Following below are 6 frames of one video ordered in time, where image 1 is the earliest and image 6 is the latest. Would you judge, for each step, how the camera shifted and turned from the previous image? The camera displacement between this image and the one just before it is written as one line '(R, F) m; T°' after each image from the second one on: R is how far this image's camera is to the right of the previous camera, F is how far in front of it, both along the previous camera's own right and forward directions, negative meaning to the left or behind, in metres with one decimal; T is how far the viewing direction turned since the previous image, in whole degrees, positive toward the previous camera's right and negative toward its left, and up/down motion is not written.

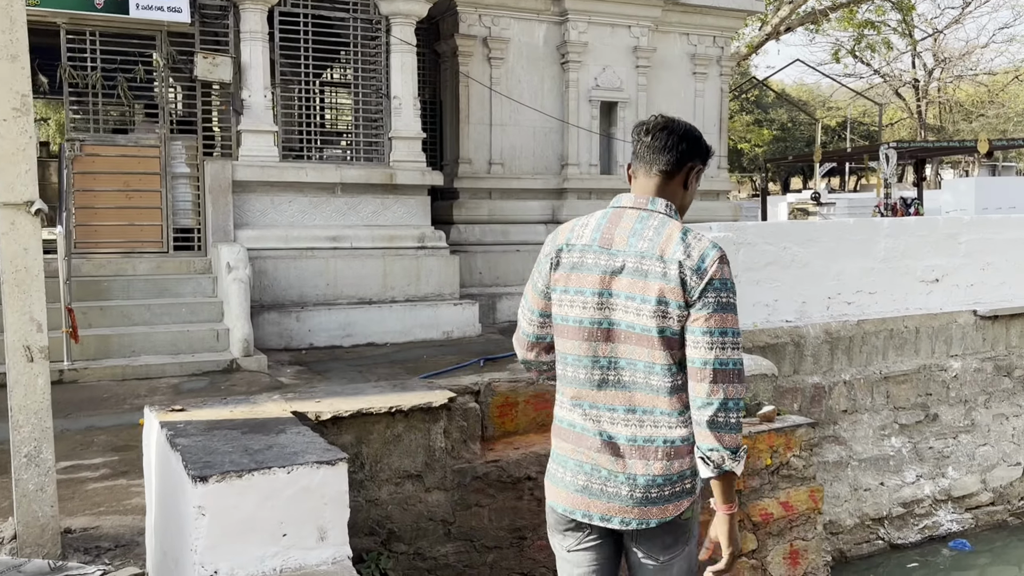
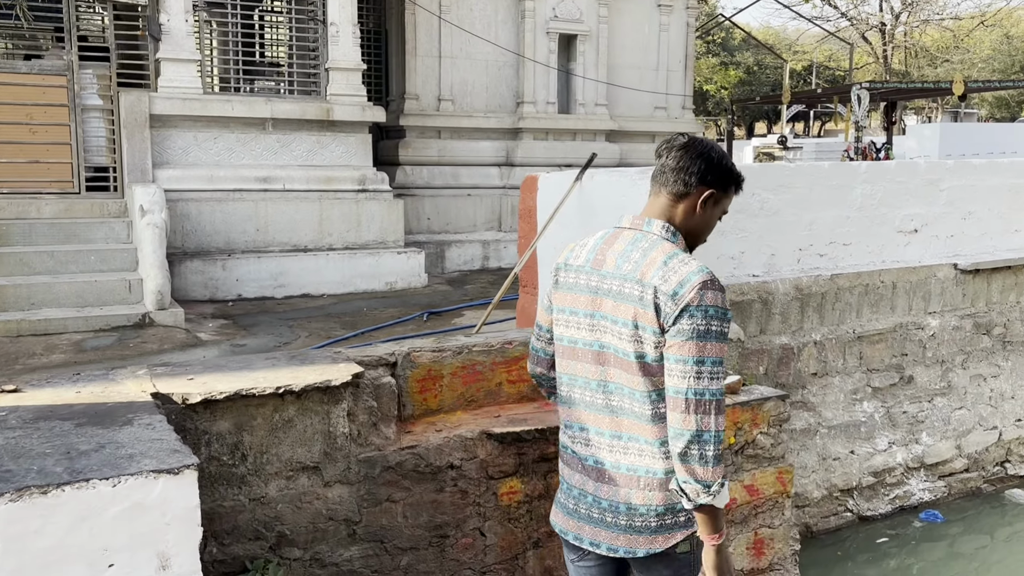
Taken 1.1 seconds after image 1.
(+0.1, +0.6) m; +2°
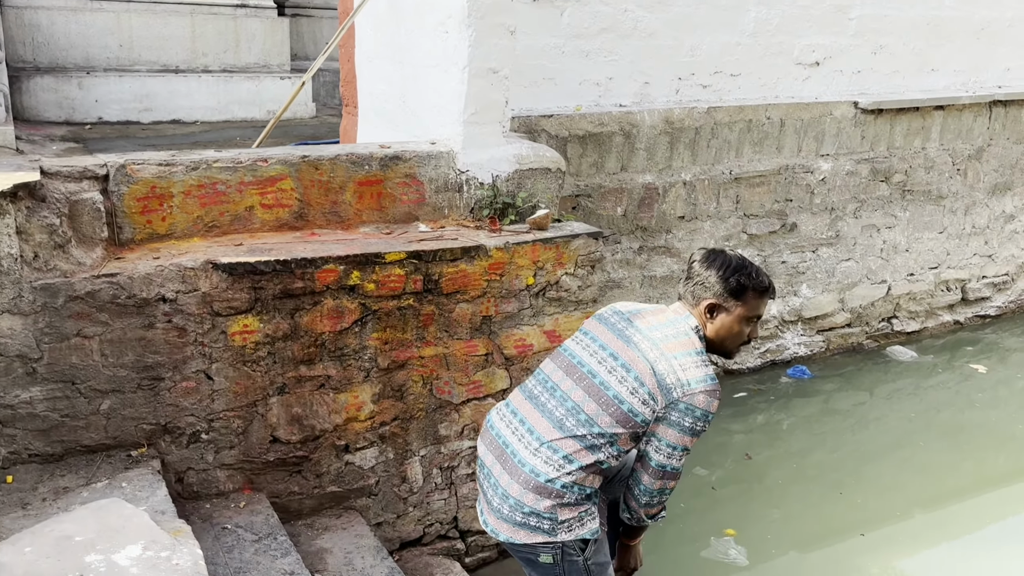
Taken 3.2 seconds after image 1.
(+0.7, +0.5) m; +2°
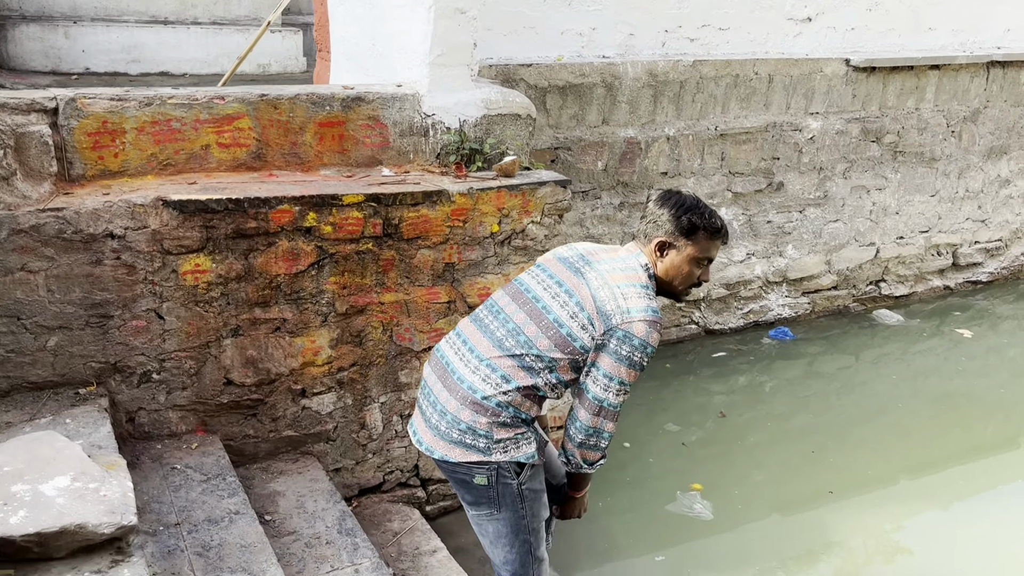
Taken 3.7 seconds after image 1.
(+0.2, +0.1) m; 0°
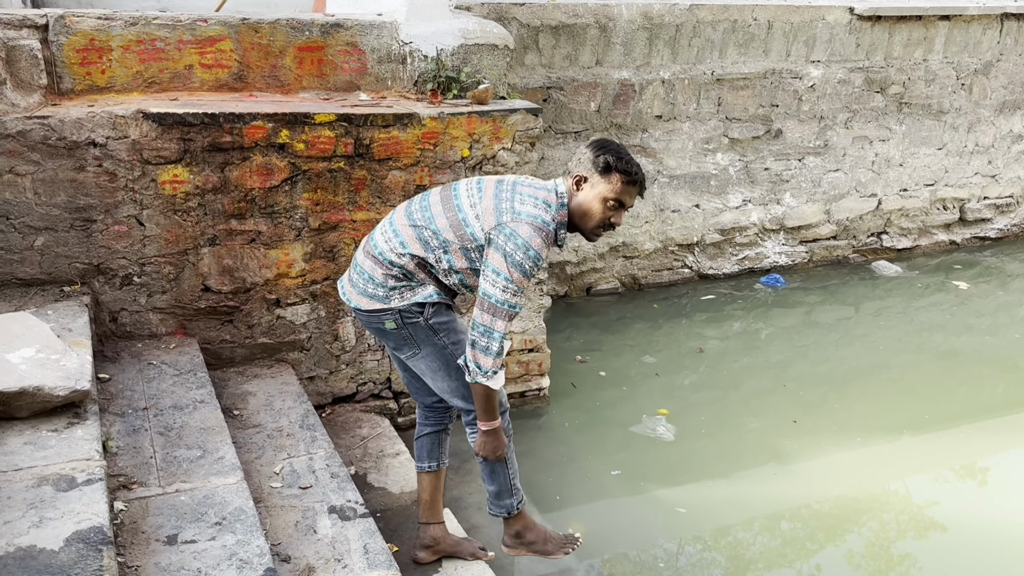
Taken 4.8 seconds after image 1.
(+0.3, -0.1) m; -3°
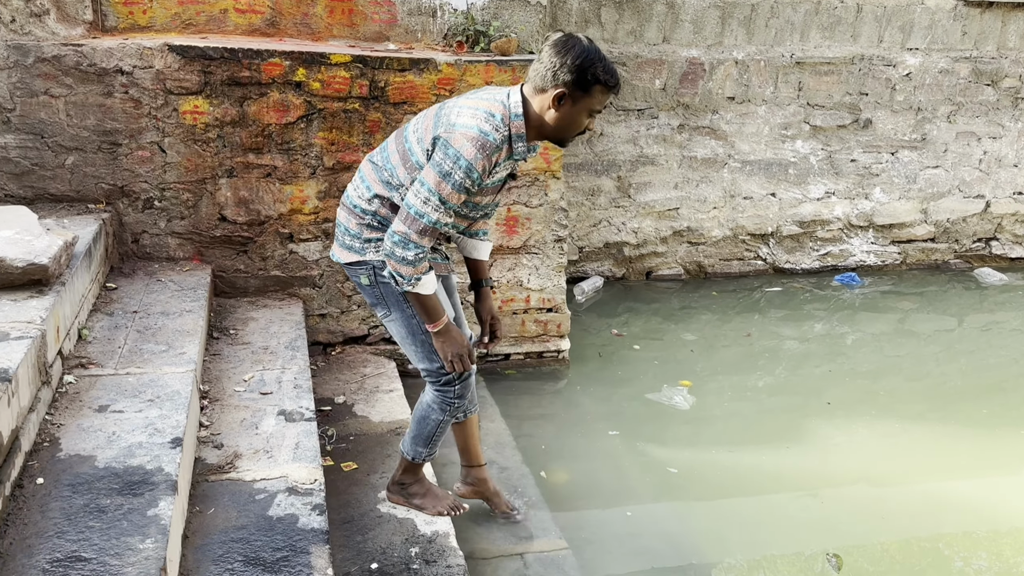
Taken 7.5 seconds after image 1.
(+0.6, +0.1) m; -10°
